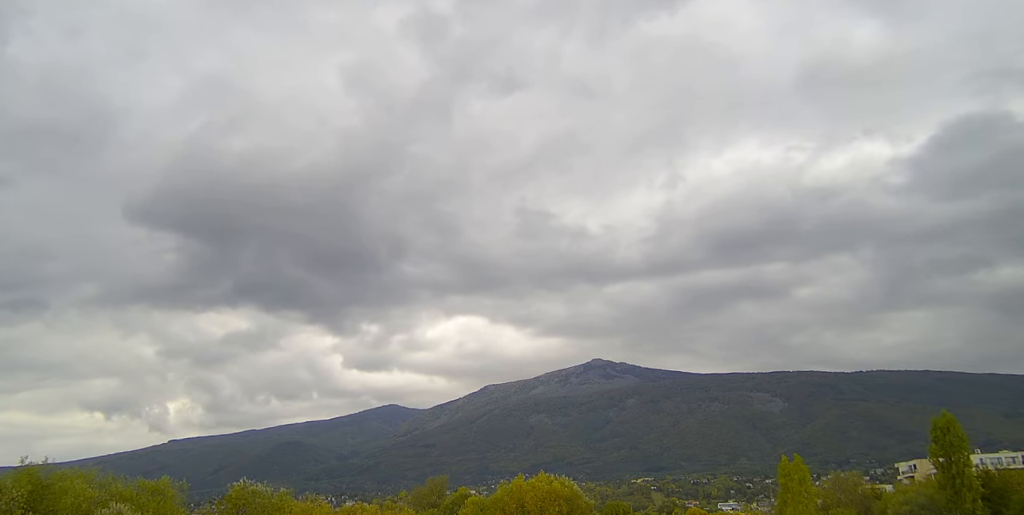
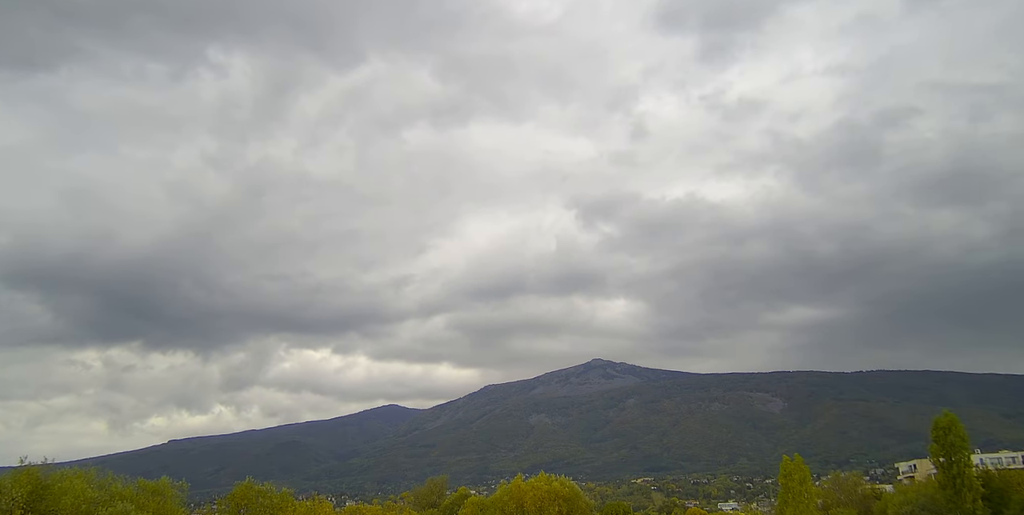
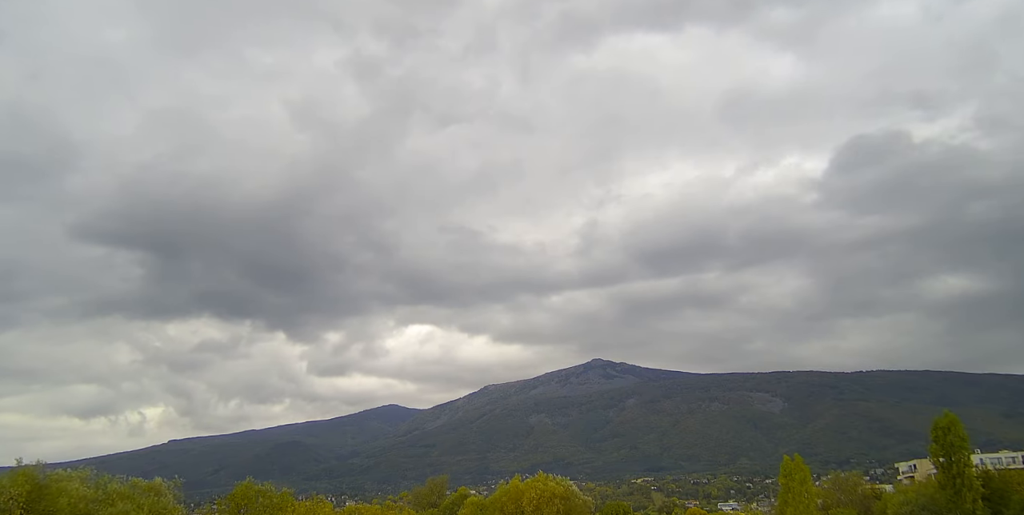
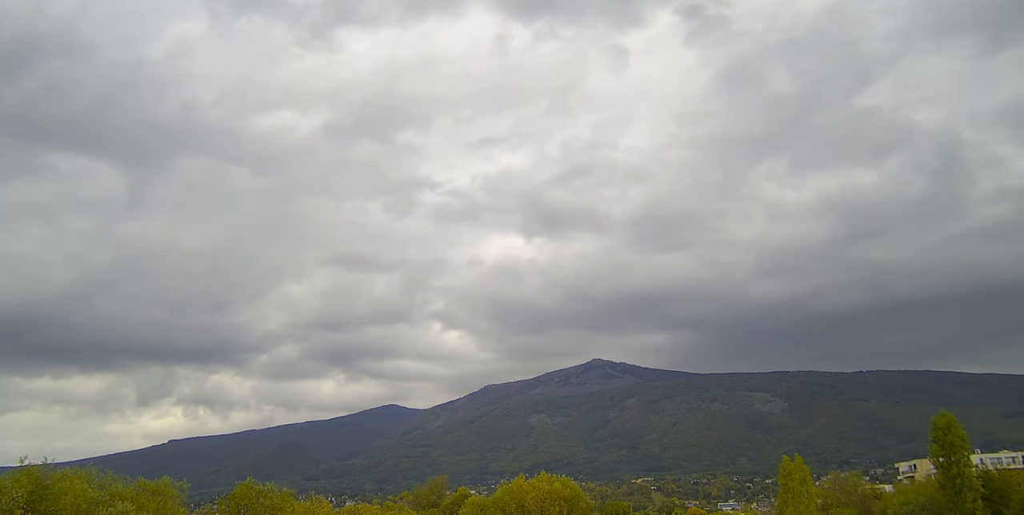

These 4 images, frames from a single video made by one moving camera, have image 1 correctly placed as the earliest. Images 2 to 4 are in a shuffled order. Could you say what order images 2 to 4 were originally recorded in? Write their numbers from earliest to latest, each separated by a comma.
3, 2, 4
